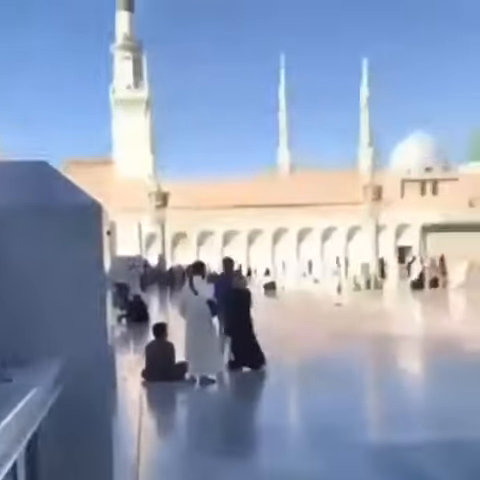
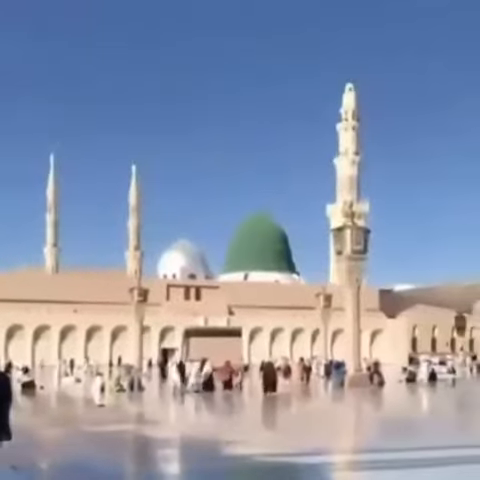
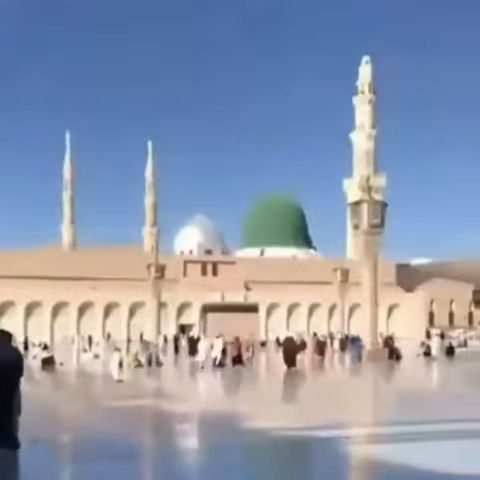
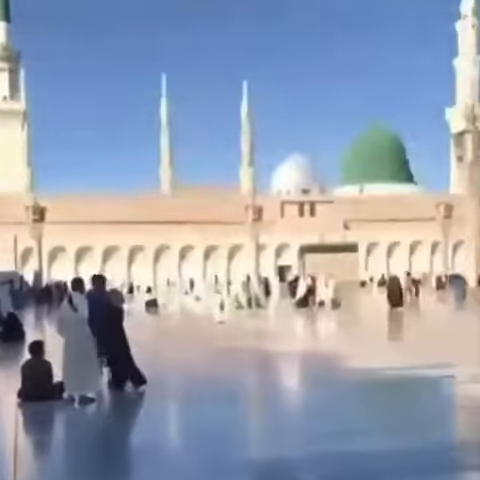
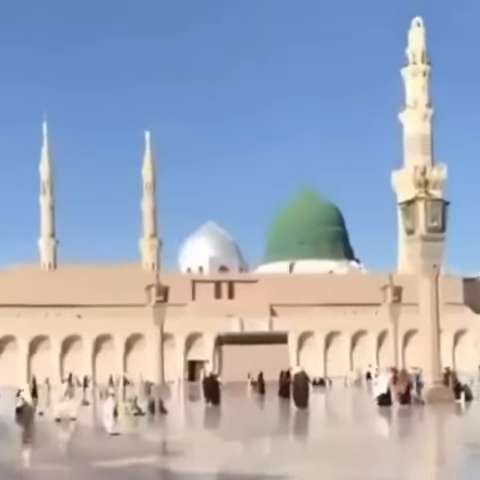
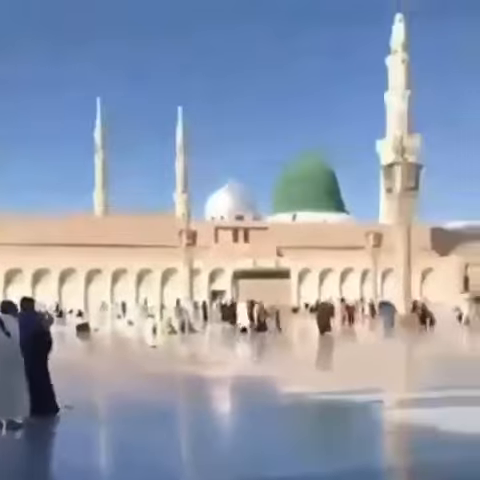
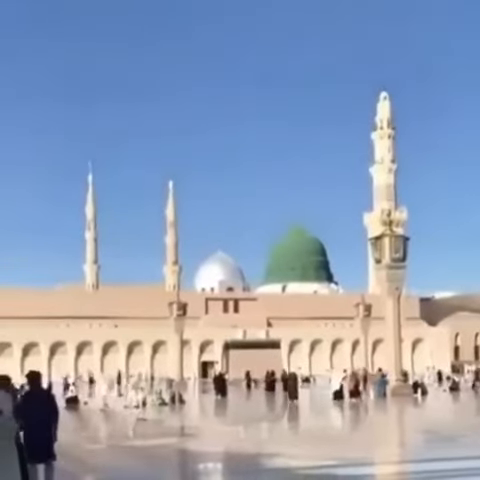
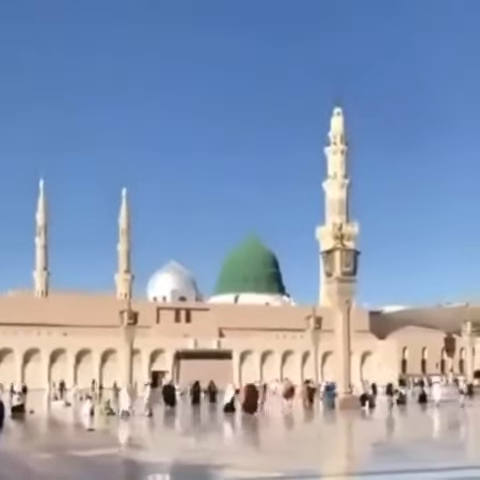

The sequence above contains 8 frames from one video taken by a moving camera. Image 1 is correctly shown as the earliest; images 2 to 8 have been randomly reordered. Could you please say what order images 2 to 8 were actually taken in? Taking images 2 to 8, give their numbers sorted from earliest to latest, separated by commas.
4, 6, 3, 2, 8, 7, 5
